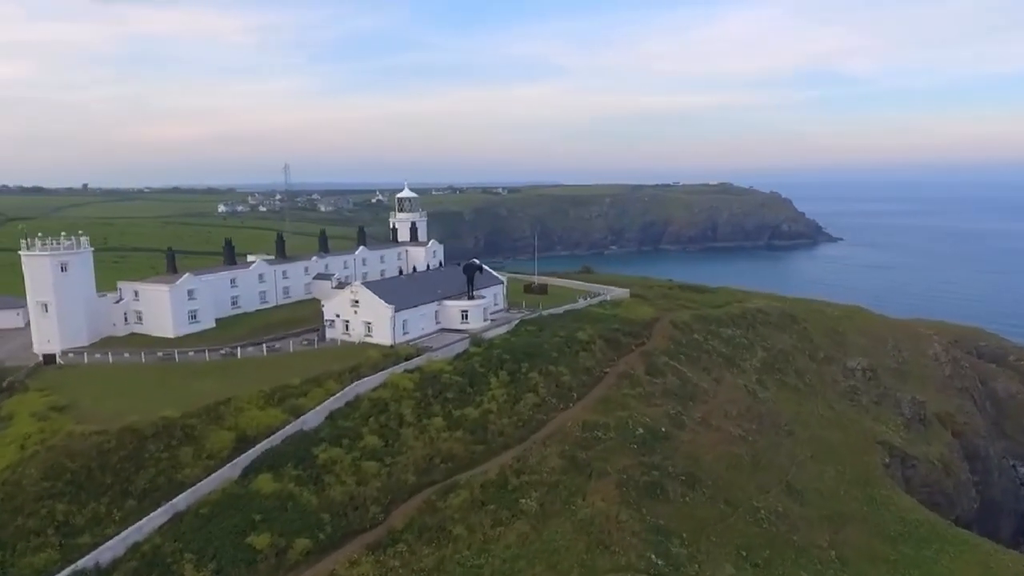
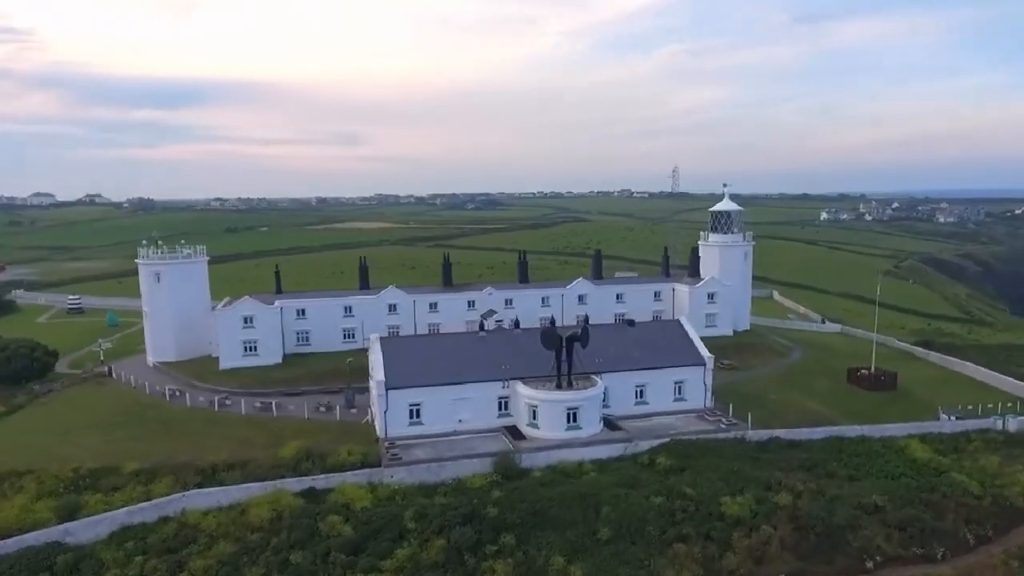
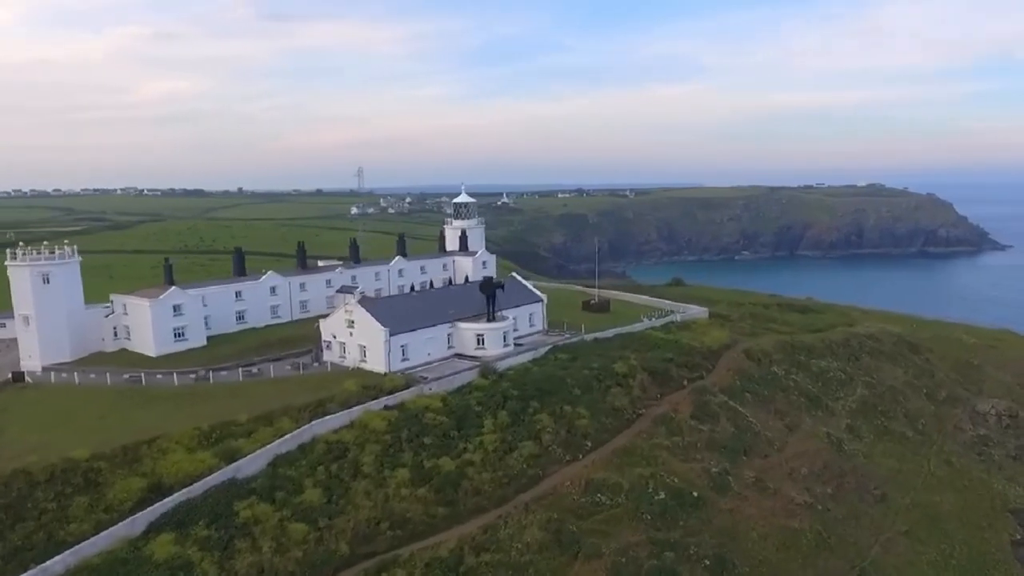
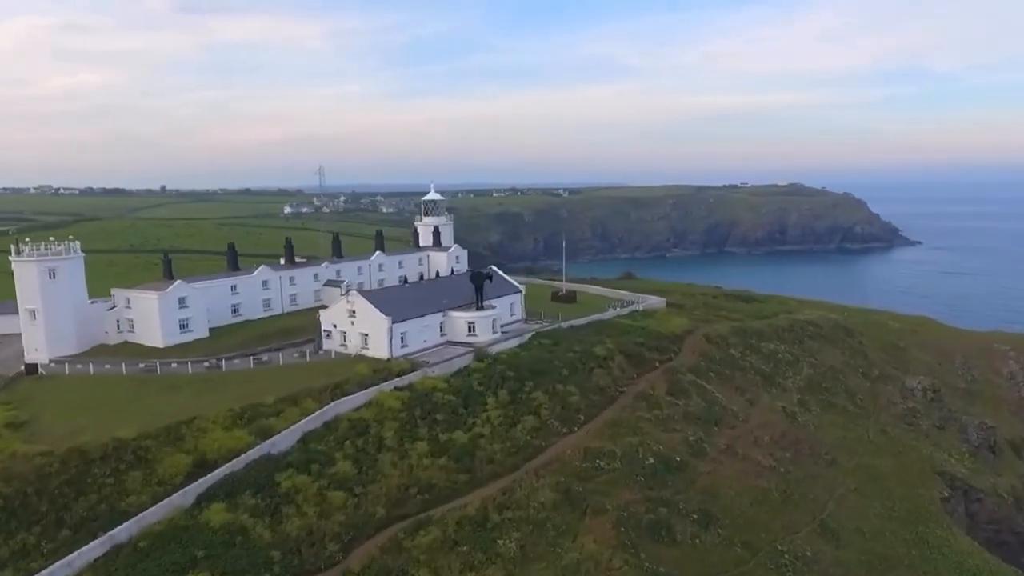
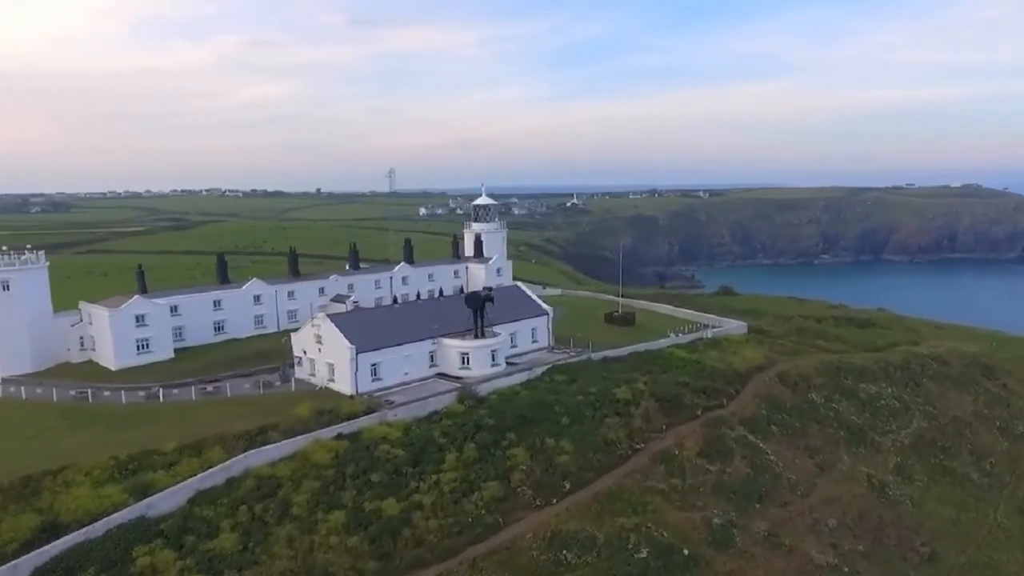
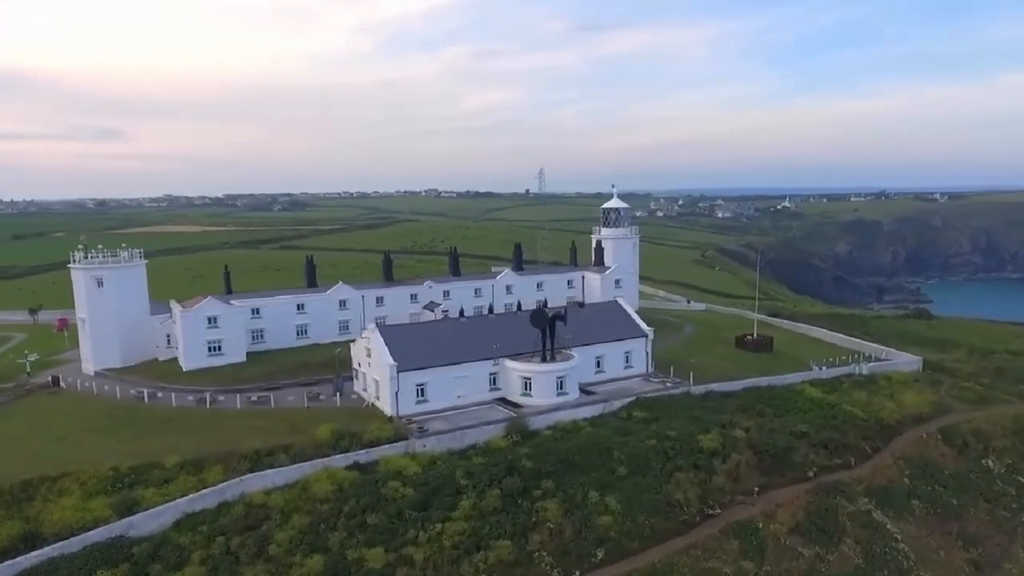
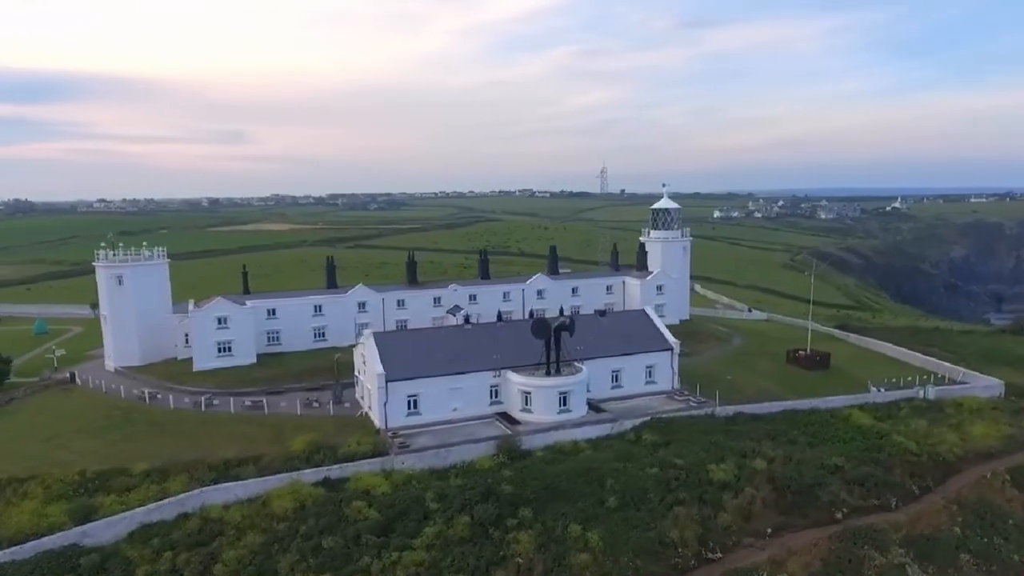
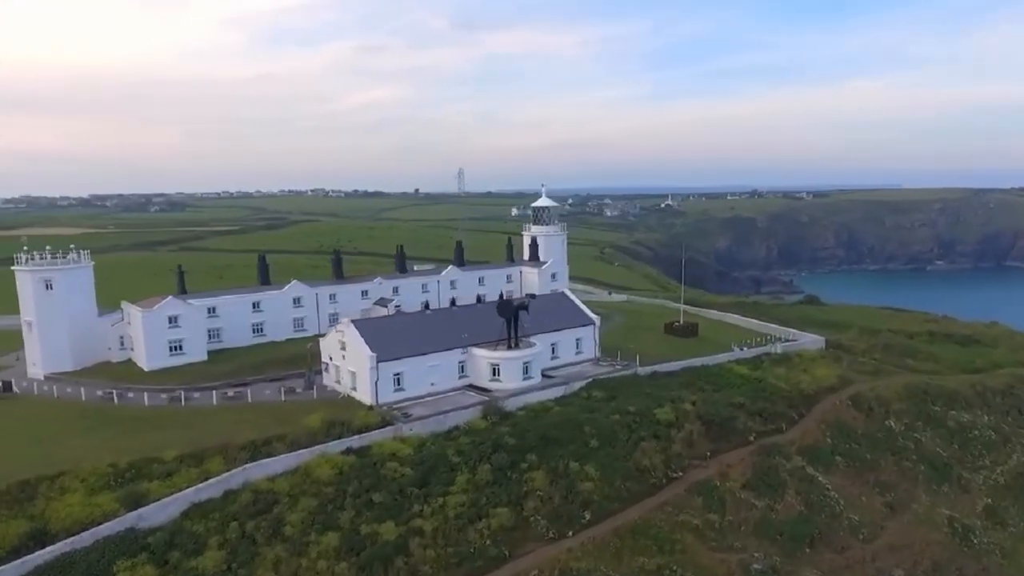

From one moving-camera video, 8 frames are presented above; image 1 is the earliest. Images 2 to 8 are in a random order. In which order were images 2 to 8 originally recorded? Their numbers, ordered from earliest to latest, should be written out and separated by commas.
4, 3, 5, 8, 6, 7, 2
